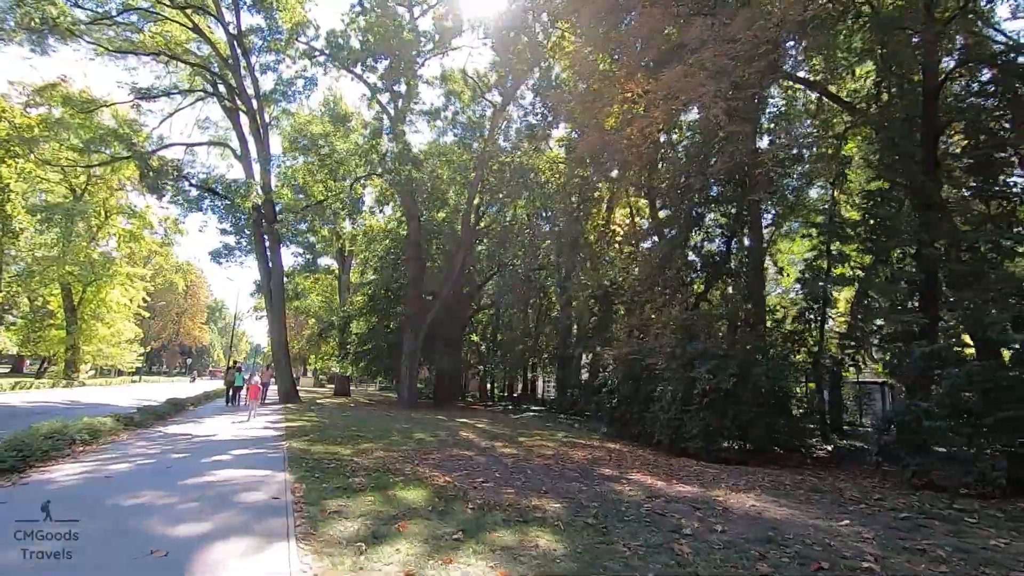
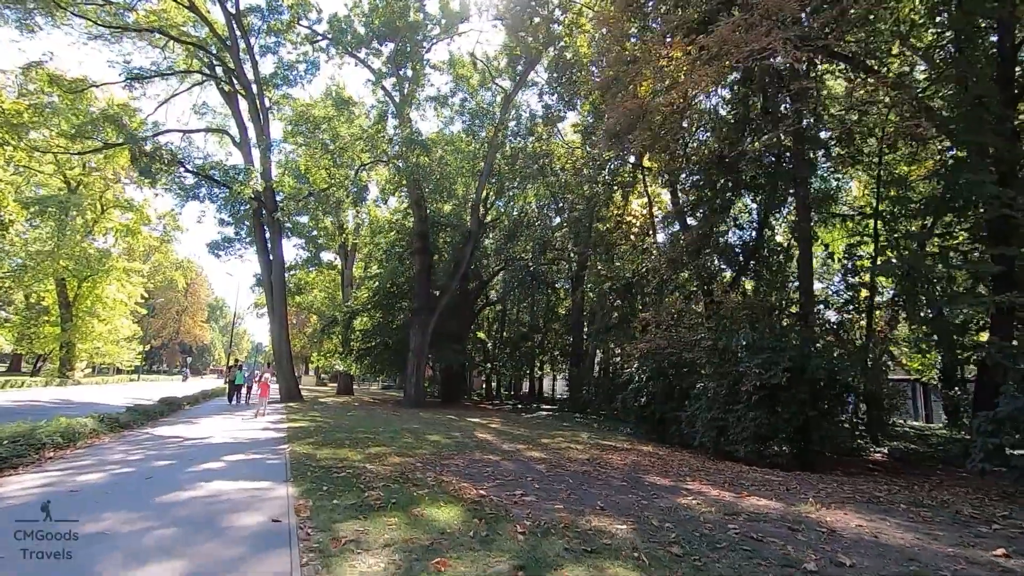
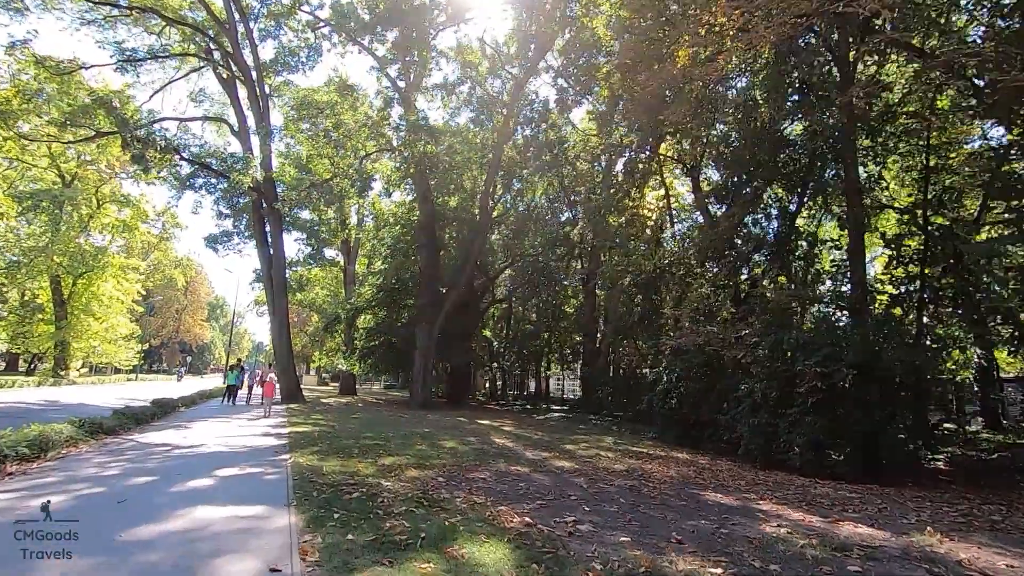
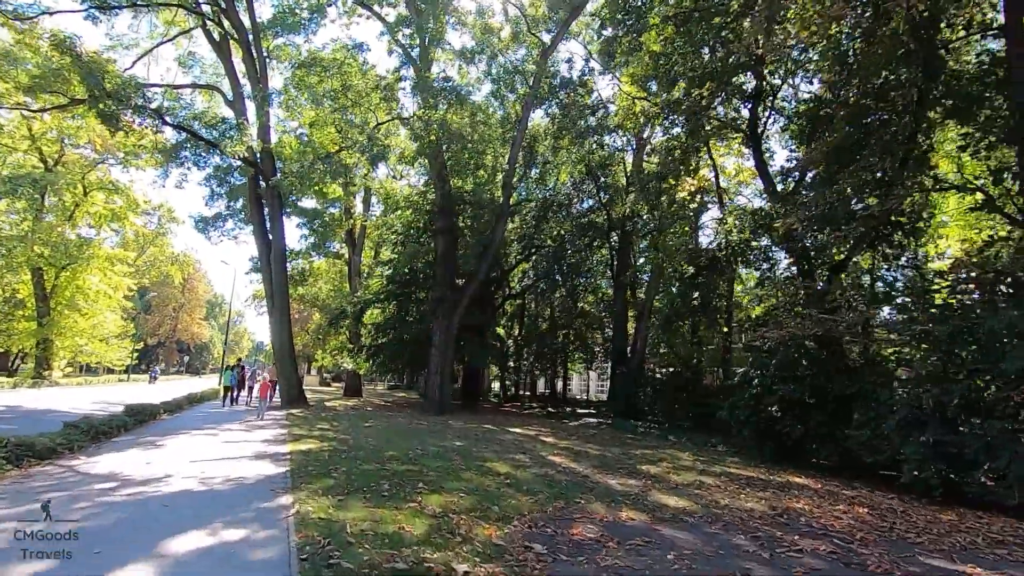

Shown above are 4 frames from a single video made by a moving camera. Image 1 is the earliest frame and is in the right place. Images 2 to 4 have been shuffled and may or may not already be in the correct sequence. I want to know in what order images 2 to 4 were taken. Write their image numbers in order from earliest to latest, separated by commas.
2, 3, 4
